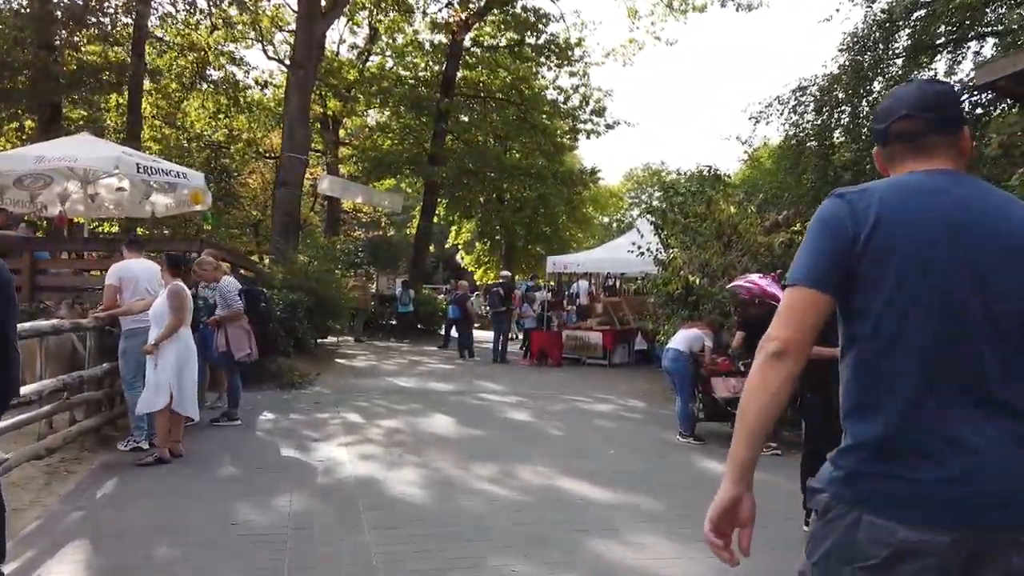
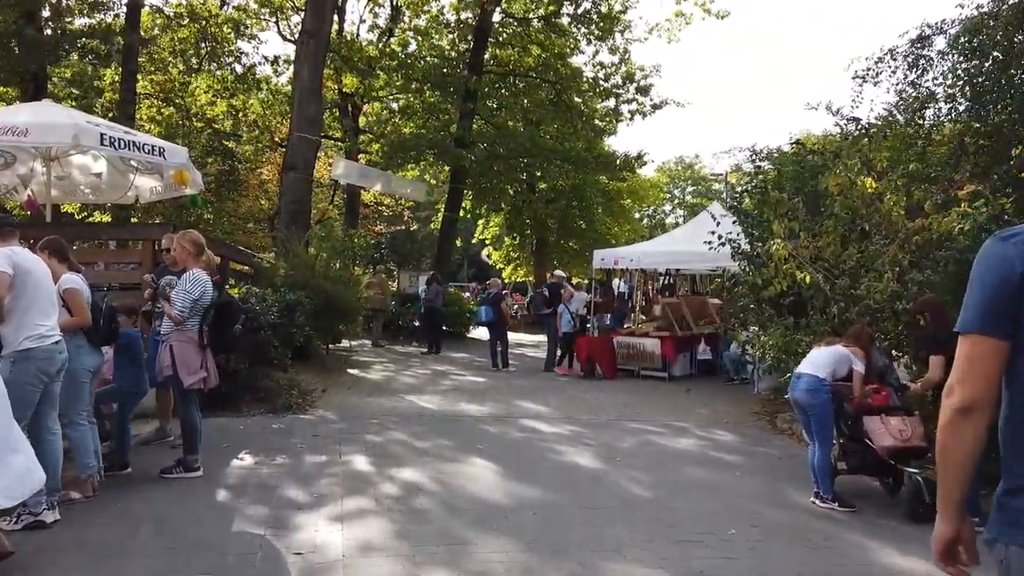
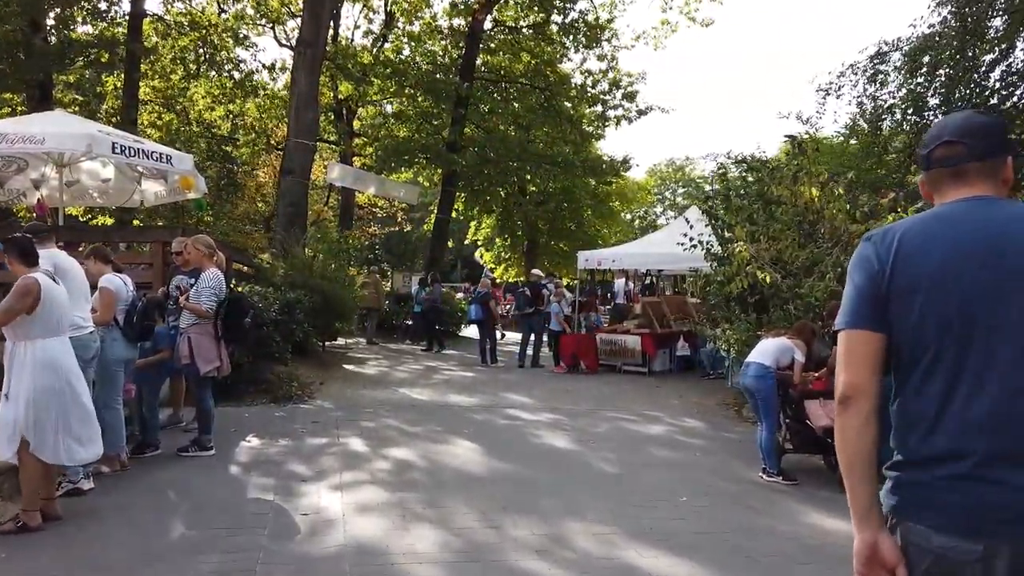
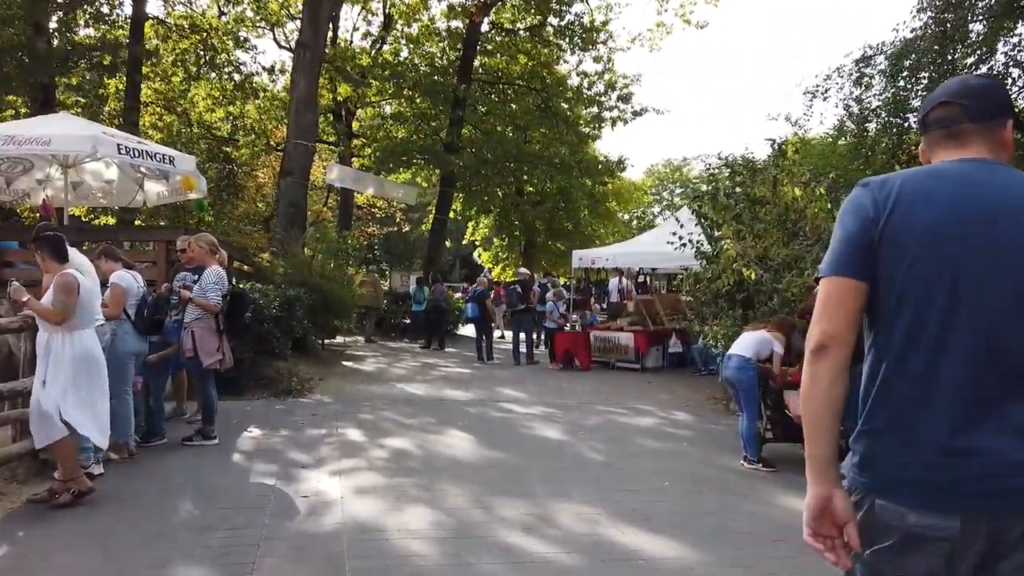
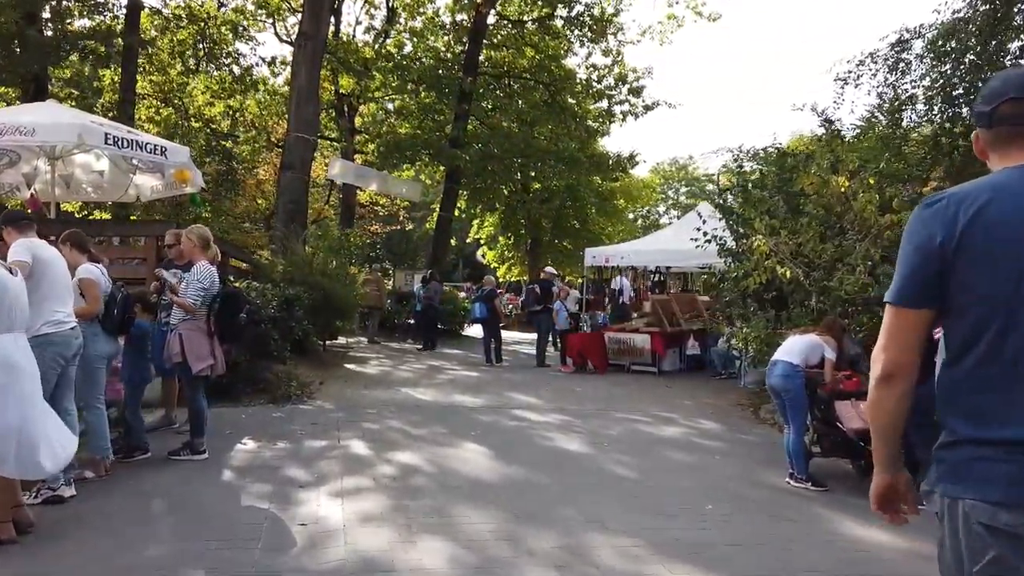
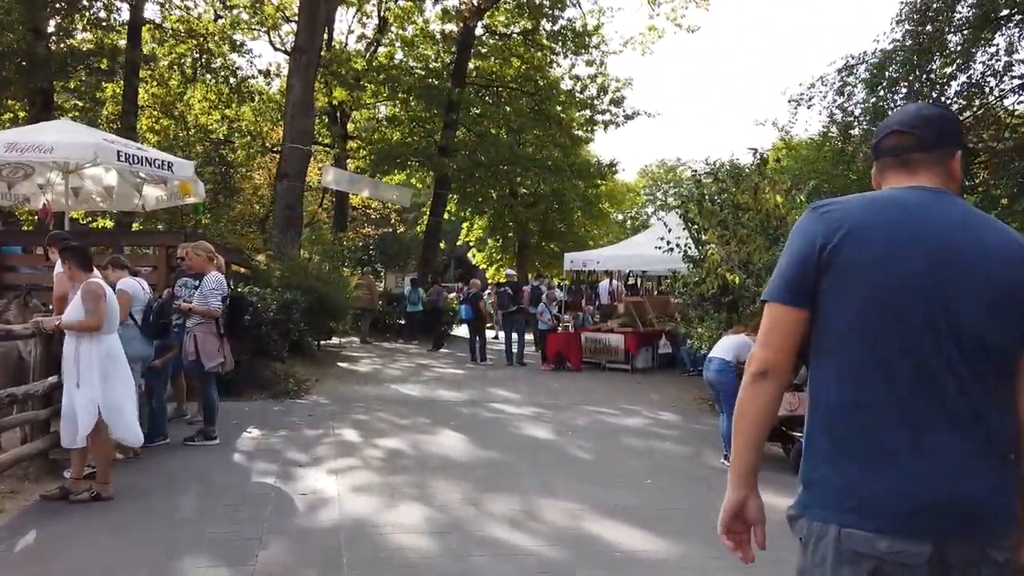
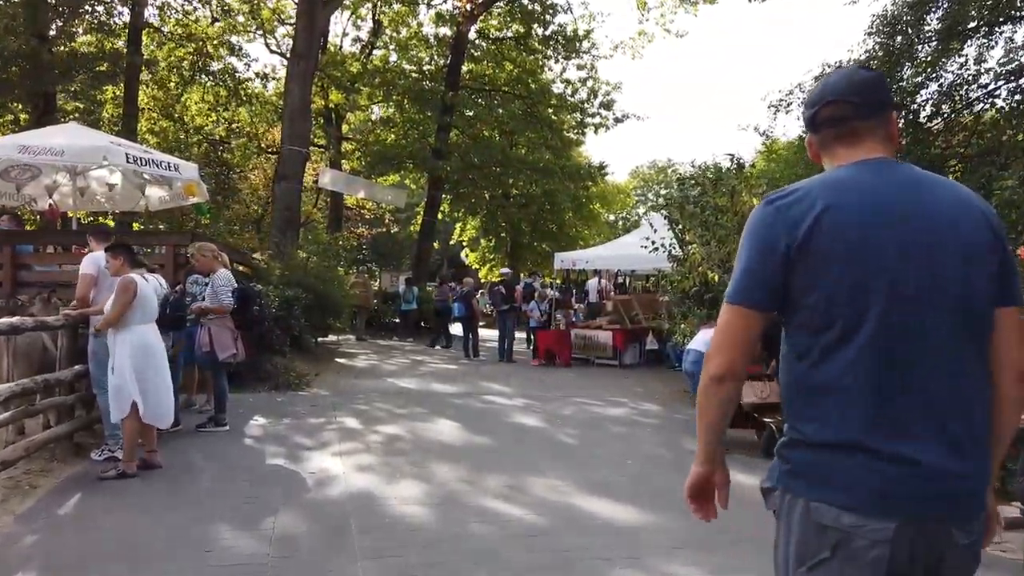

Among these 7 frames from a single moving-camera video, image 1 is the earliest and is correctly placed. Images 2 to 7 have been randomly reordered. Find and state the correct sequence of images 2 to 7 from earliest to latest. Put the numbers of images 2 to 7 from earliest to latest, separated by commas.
7, 6, 4, 3, 5, 2
